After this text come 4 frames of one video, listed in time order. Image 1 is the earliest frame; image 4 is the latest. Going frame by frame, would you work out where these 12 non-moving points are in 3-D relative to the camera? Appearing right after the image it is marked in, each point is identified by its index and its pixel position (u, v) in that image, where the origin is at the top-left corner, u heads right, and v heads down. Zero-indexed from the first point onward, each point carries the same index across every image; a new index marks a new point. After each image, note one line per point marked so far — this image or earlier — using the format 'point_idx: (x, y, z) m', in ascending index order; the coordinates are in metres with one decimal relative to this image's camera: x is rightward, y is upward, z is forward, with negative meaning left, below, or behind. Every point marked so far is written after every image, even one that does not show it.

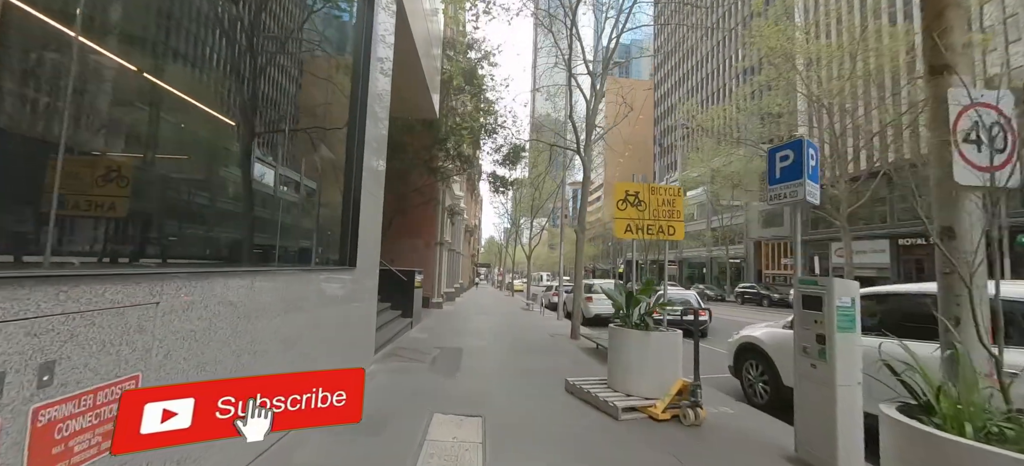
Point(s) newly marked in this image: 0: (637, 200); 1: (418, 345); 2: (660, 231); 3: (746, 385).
0: (+2.2, +0.7, +7.6) m
1: (-2.0, -2.5, +9.3) m
2: (+2.7, 0.0, +7.6) m
3: (+3.5, -2.3, +6.3) m
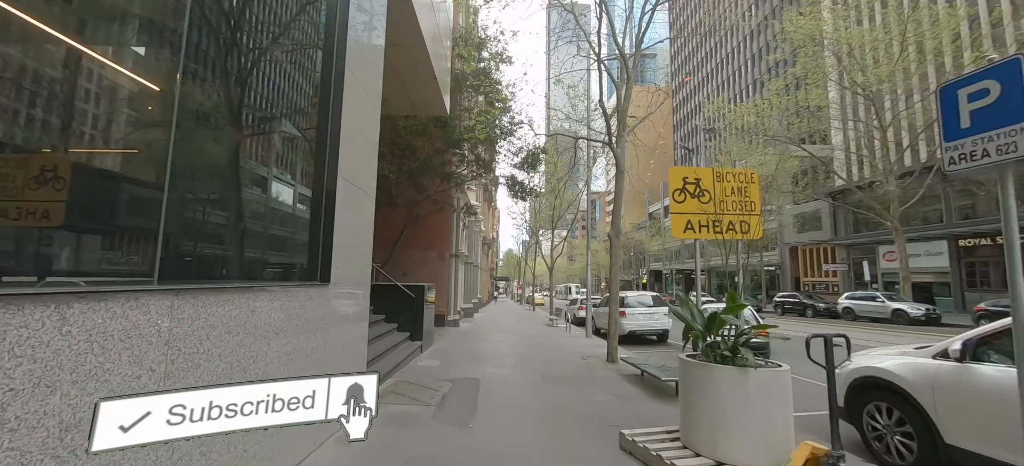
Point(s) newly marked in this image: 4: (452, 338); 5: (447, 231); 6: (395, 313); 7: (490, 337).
0: (+2.6, +0.7, +6.0) m
1: (-1.5, -2.6, +7.8) m
2: (+3.0, +0.1, +5.9) m
3: (+3.9, -2.2, +4.5) m
4: (-1.8, -3.3, +13.1) m
5: (-2.5, +0.1, +16.2) m
6: (-2.7, -1.8, +9.5) m
7: (-0.6, -3.5, +13.9) m
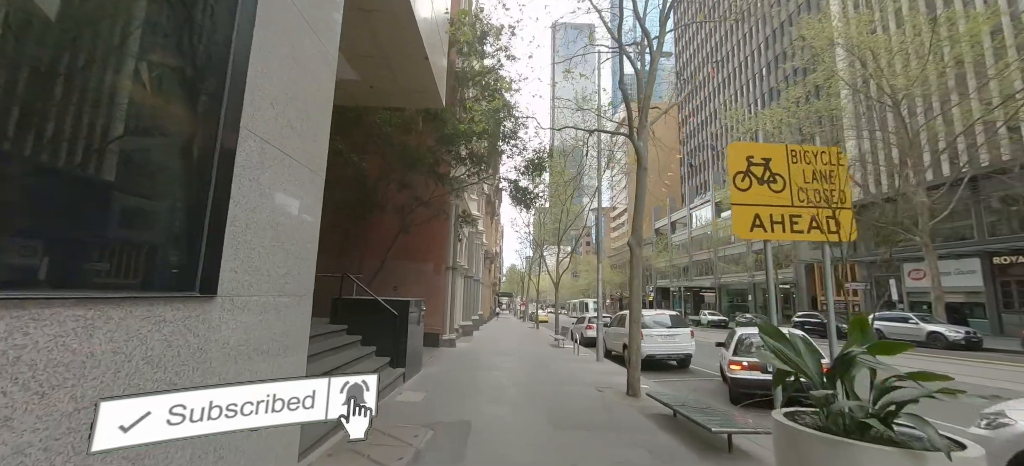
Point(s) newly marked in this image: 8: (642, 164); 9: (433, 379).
0: (+2.6, +0.7, +4.5) m
1: (-1.5, -2.7, +6.2) m
2: (+3.0, +0.1, +4.4) m
3: (+3.9, -2.2, +2.9) m
4: (-1.8, -3.5, +11.5) m
5: (-2.4, -0.3, +14.7) m
6: (-2.6, -1.9, +8.0) m
7: (-0.6, -3.8, +12.3) m
8: (+2.5, +1.3, +8.1) m
9: (-1.6, -3.0, +8.7) m
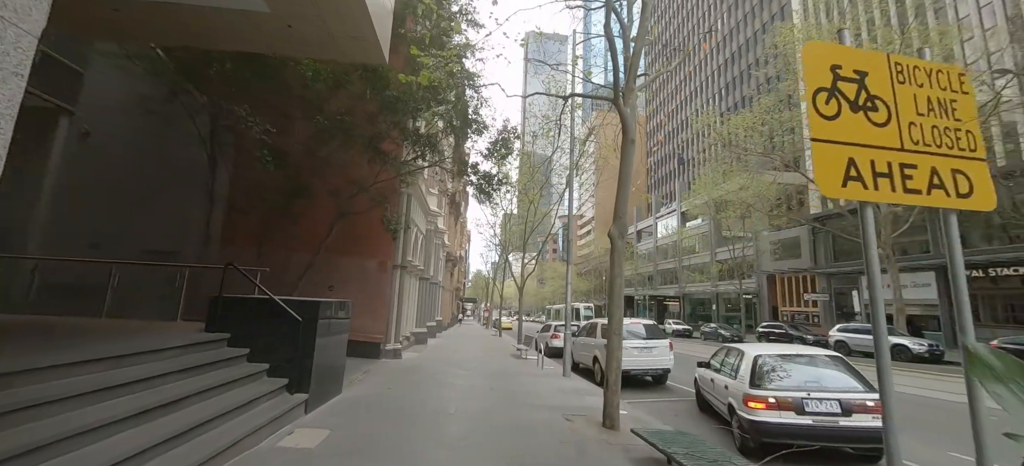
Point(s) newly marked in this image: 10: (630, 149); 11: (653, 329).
0: (+2.2, +0.9, +2.9) m
1: (-2.2, -2.4, +4.2) m
2: (+2.6, +0.3, +2.8) m
3: (+3.4, -2.0, +1.4) m
4: (-2.9, -3.2, +9.4) m
5: (-3.7, 0.0, +12.7) m
6: (-3.4, -1.6, +5.9) m
7: (-1.8, -3.5, +10.3) m
8: (+1.8, +1.5, +6.5) m
9: (-2.5, -2.7, +6.7) m
10: (+1.8, +1.3, +6.4) m
11: (+3.8, -2.6, +11.2) m
